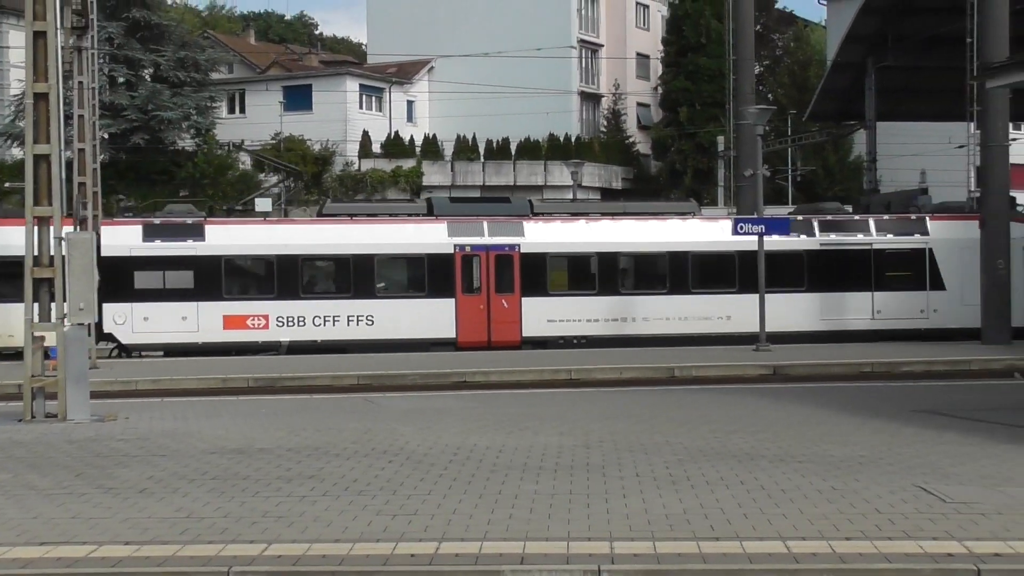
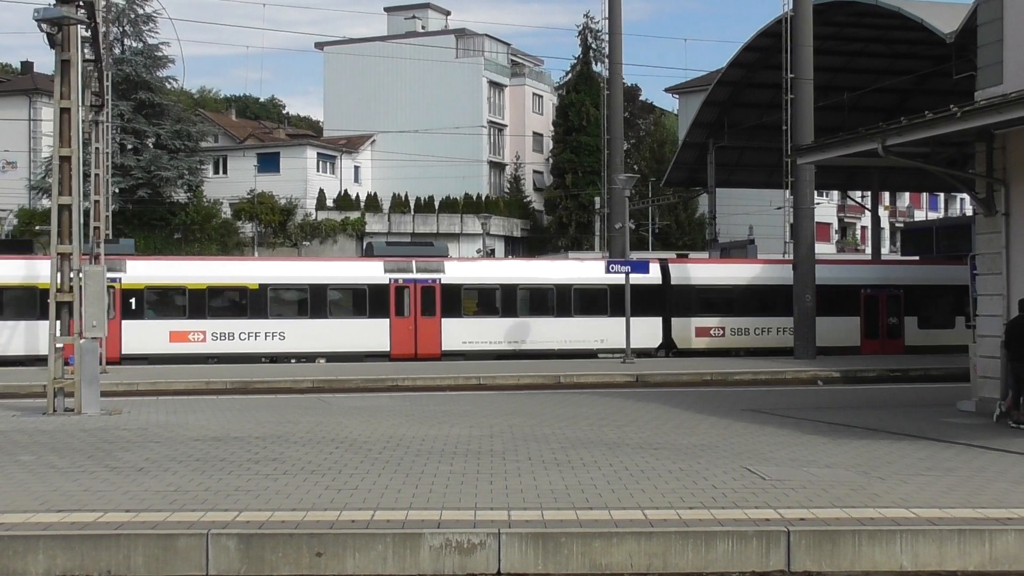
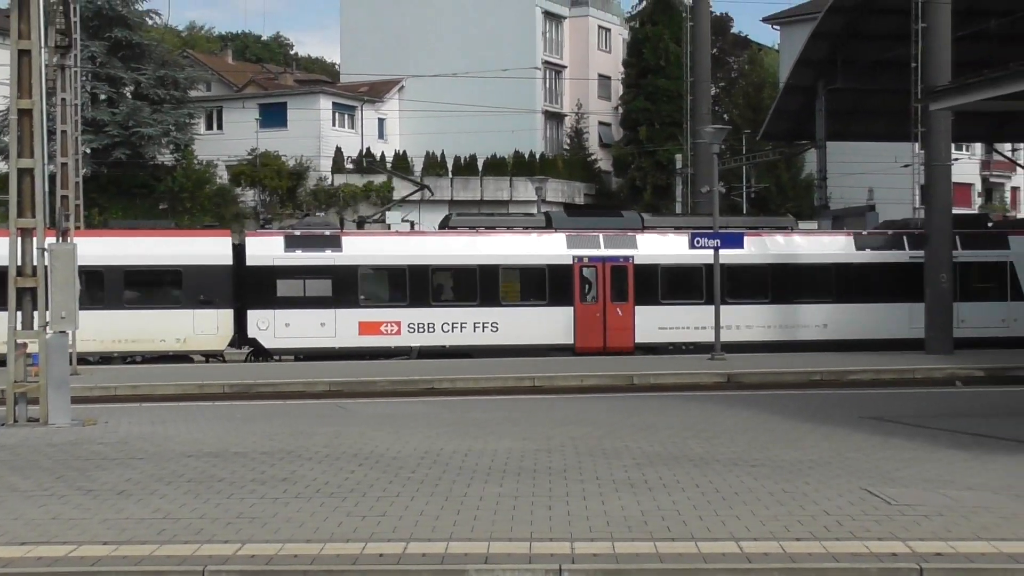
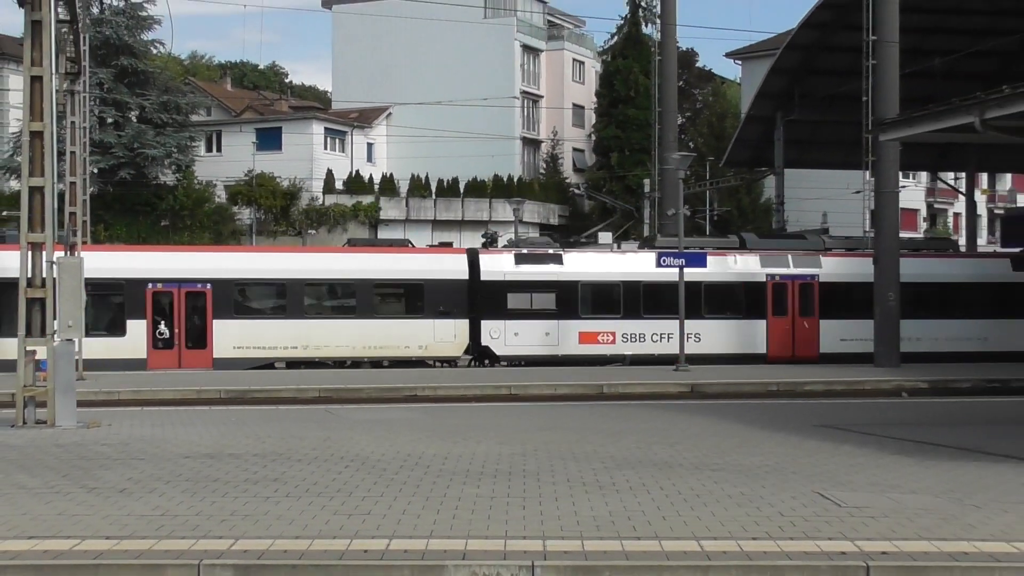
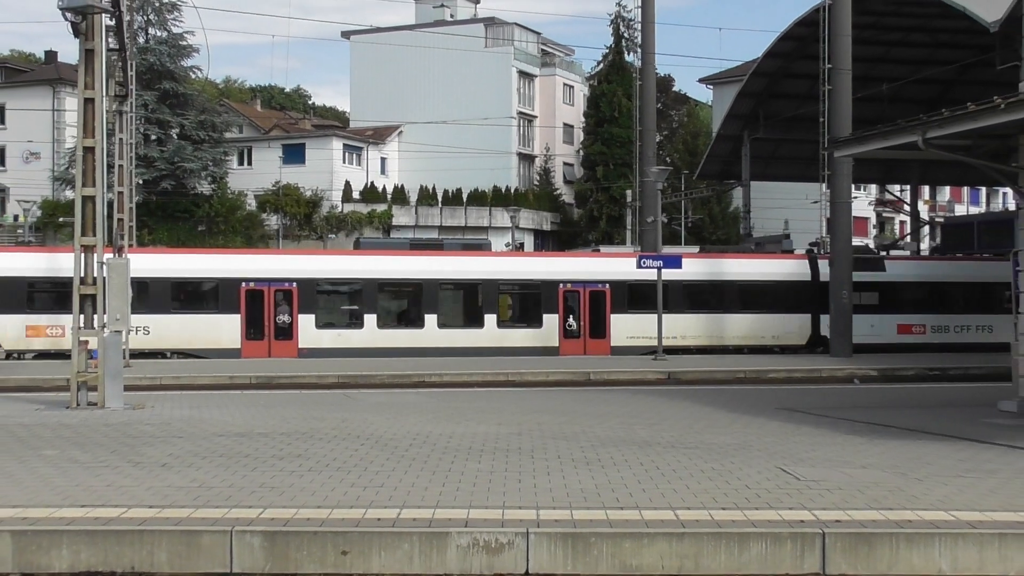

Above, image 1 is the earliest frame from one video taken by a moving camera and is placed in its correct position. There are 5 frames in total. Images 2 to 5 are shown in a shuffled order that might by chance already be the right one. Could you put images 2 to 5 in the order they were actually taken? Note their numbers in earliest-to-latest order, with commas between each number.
3, 4, 5, 2
